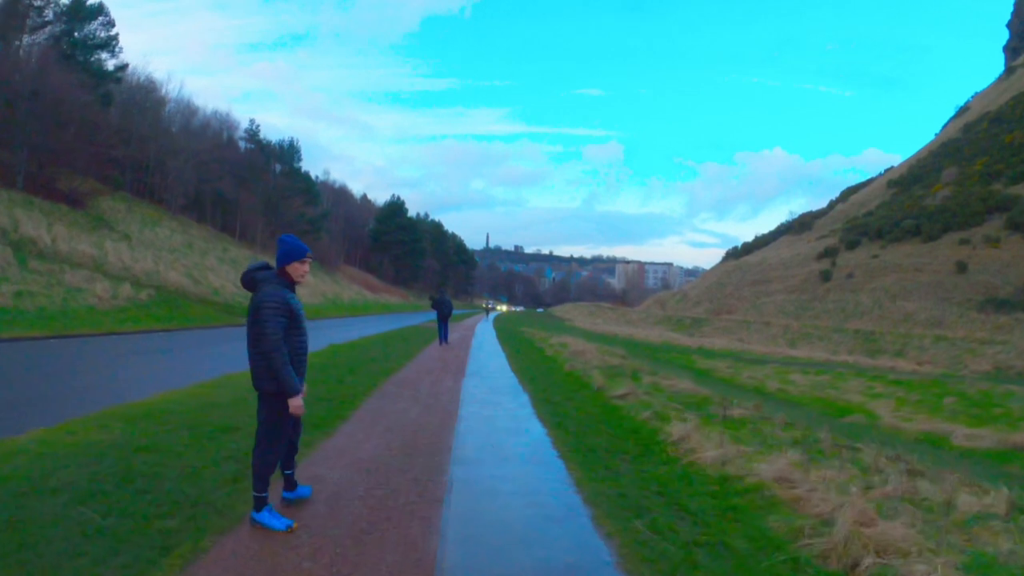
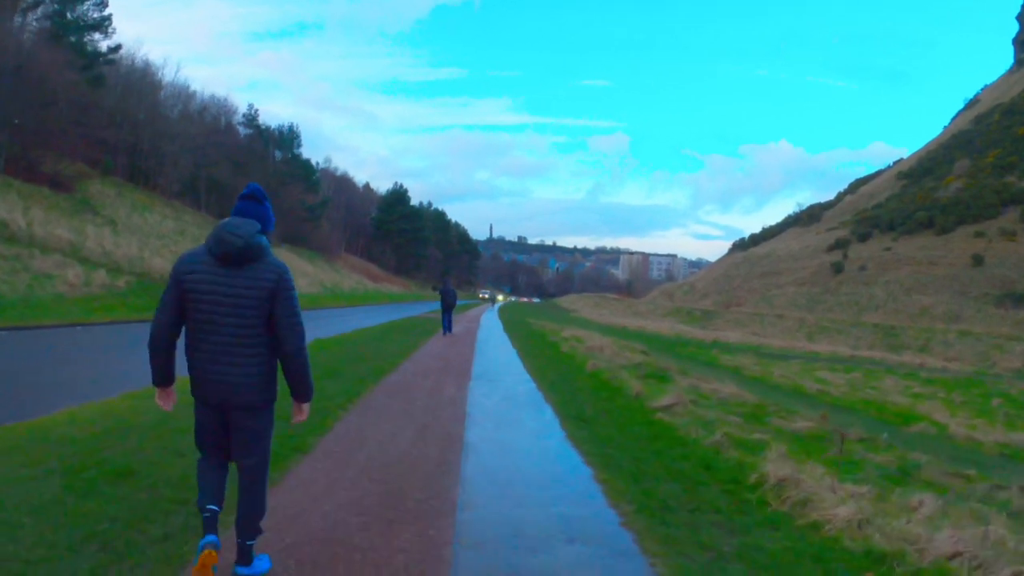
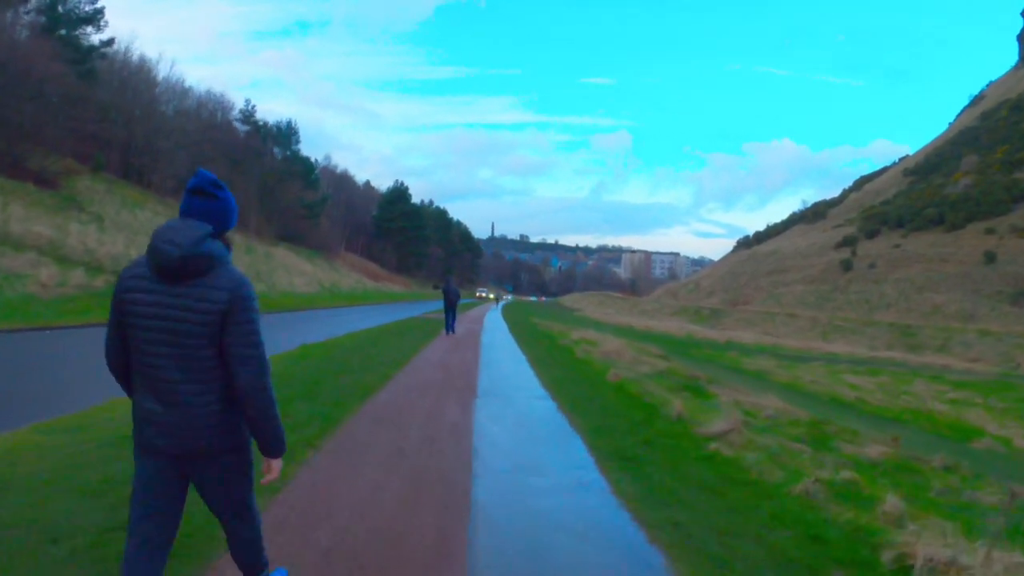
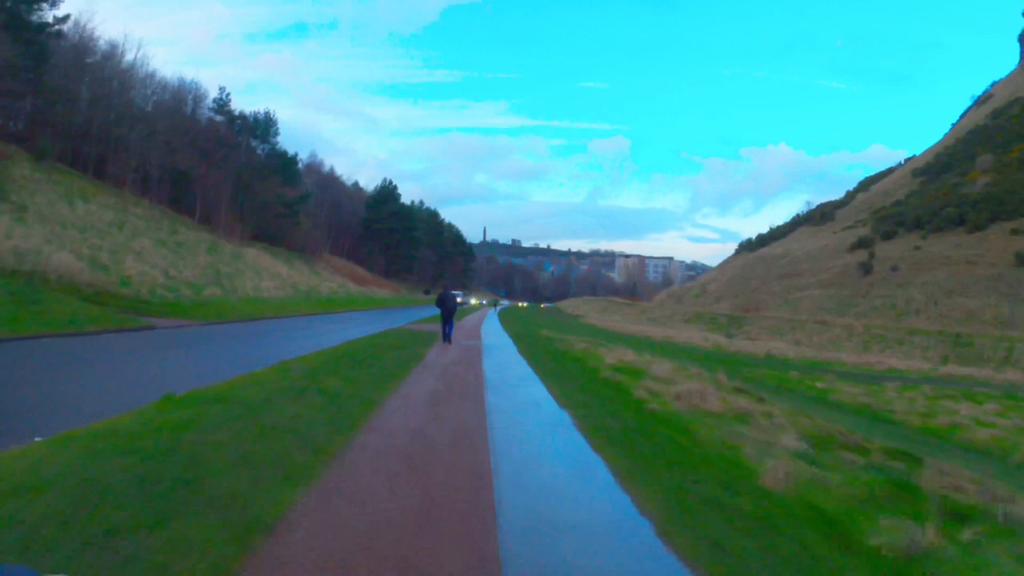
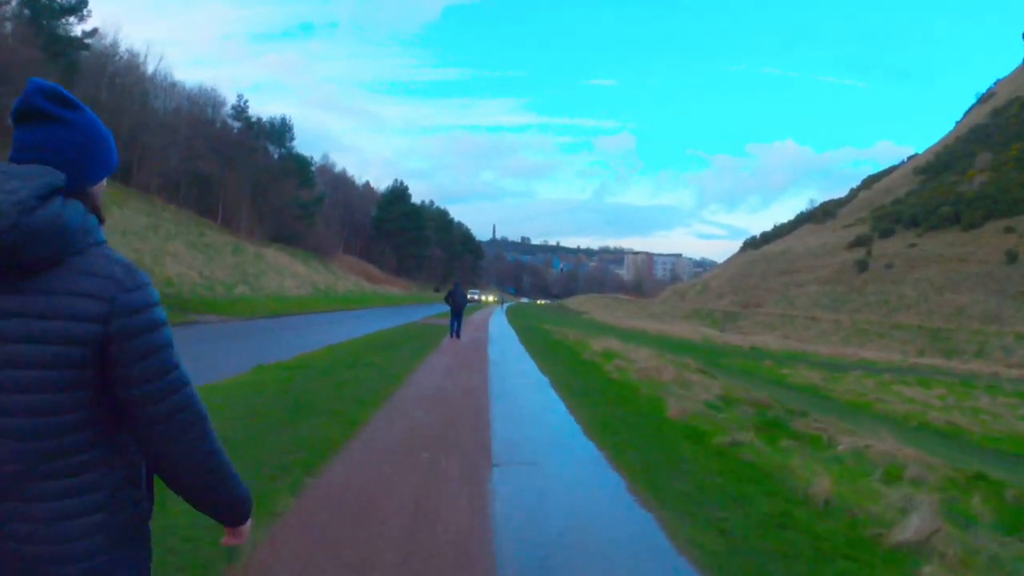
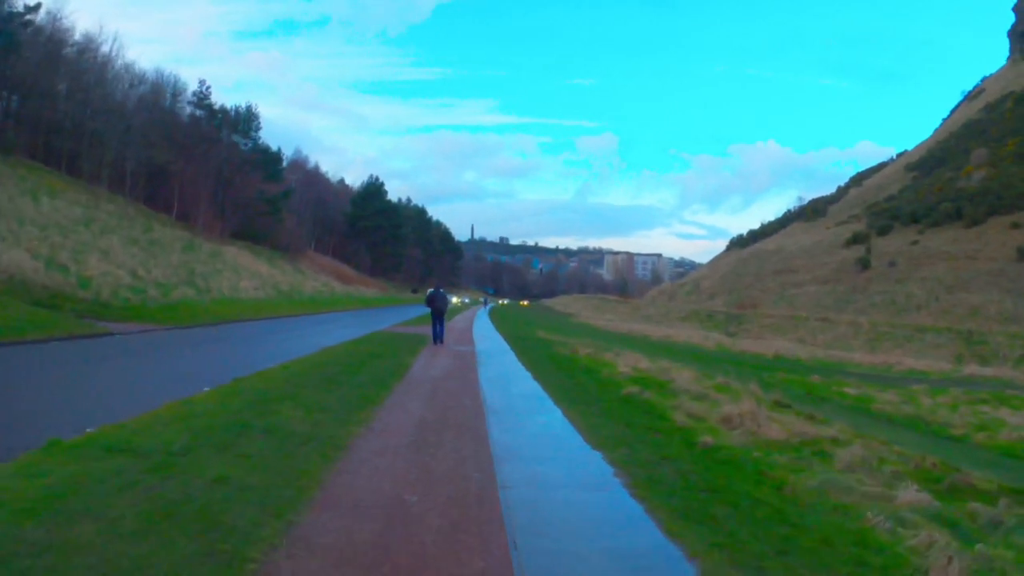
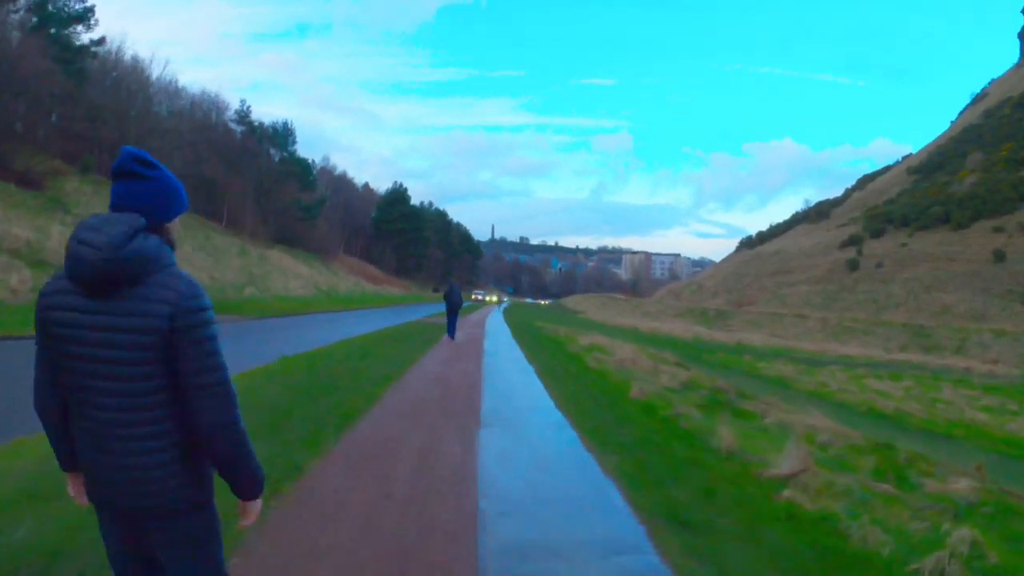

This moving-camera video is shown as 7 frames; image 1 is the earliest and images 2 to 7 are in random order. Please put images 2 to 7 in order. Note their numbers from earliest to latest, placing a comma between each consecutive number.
2, 3, 7, 5, 4, 6
